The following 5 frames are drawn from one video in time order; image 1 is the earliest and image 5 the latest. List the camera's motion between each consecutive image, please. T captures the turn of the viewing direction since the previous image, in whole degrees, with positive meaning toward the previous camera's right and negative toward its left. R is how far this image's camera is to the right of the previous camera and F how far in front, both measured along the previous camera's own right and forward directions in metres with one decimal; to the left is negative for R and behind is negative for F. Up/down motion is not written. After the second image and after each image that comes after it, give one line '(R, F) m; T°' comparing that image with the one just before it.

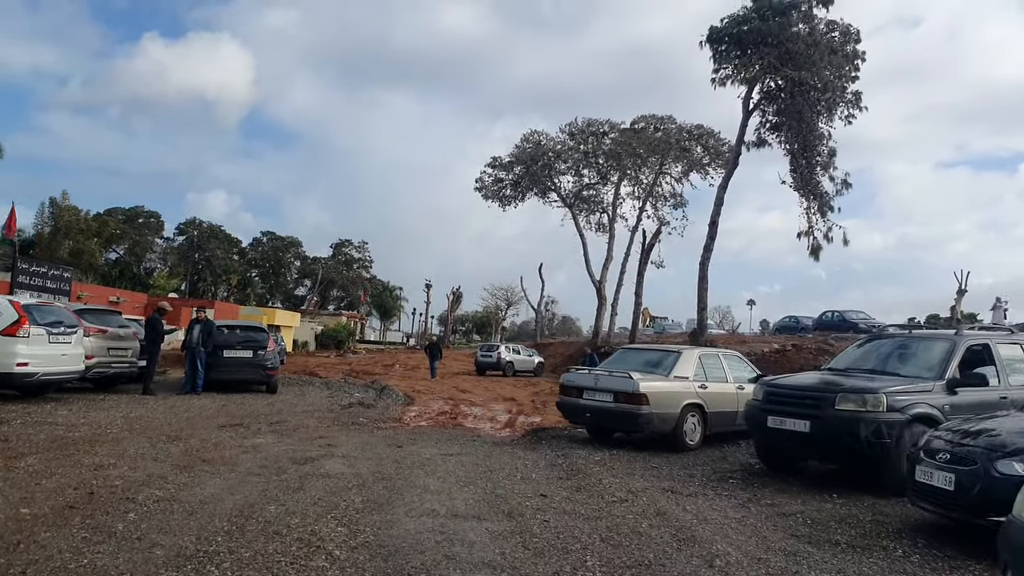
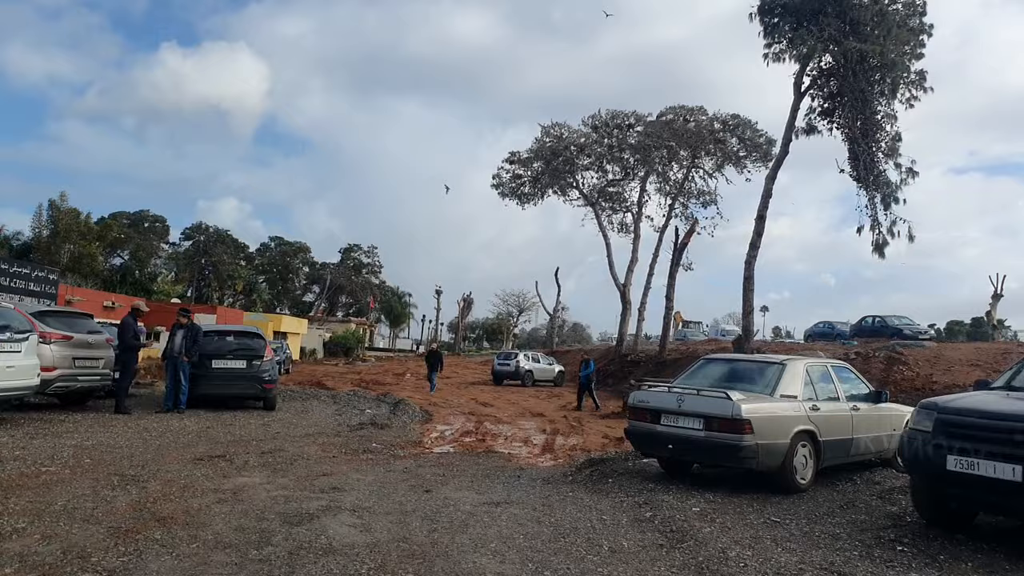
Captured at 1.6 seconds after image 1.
(-0.5, +2.5) m; -1°
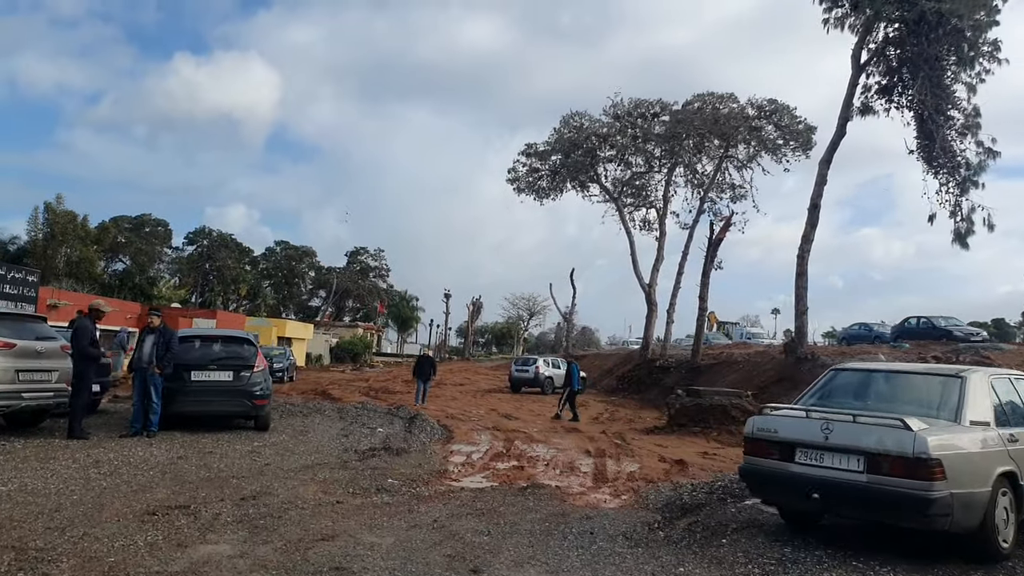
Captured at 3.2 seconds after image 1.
(-0.5, +2.5) m; 0°
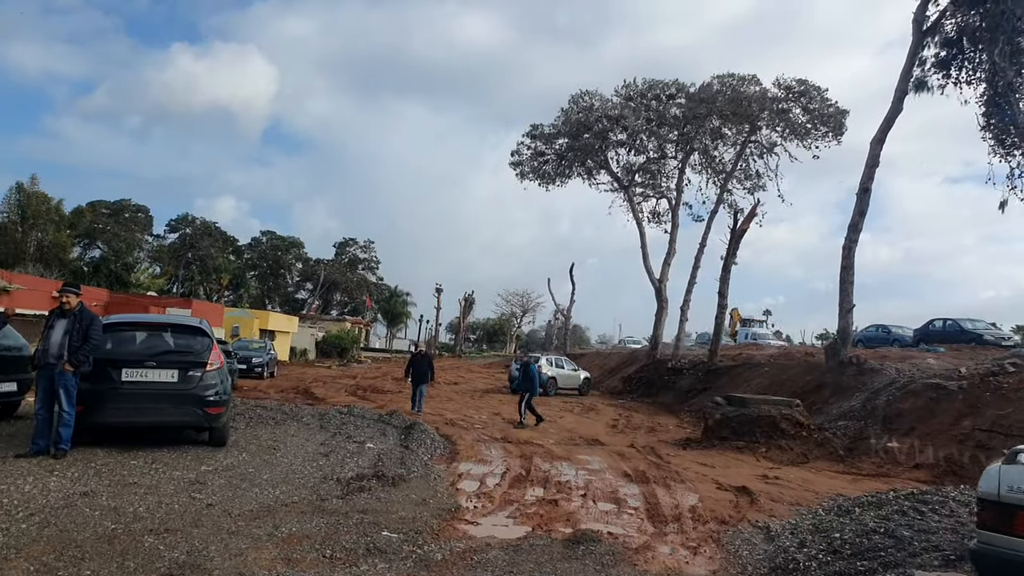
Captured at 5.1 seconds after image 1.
(-0.5, +2.7) m; +1°
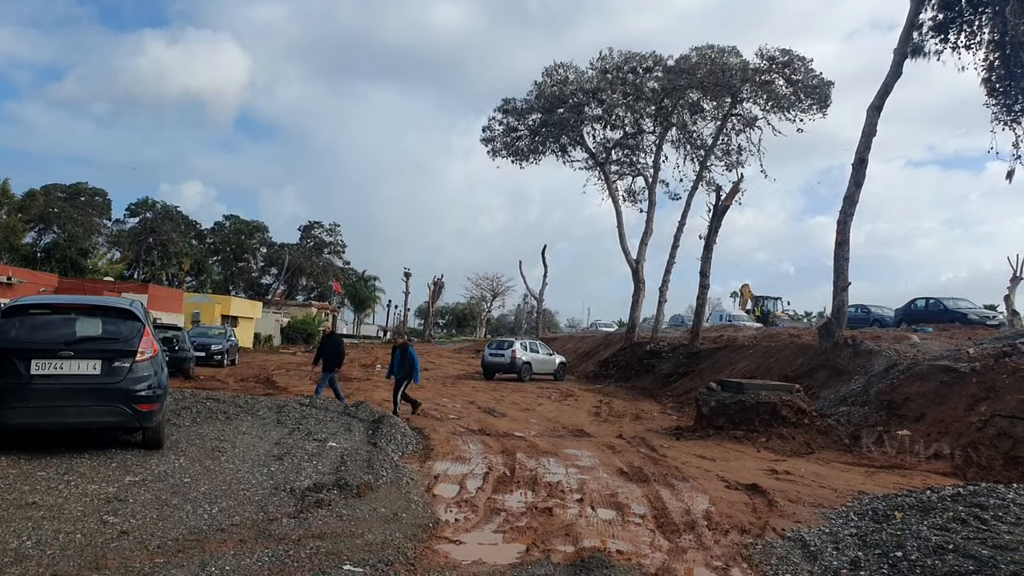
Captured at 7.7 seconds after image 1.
(-0.2, +1.3) m; +2°
